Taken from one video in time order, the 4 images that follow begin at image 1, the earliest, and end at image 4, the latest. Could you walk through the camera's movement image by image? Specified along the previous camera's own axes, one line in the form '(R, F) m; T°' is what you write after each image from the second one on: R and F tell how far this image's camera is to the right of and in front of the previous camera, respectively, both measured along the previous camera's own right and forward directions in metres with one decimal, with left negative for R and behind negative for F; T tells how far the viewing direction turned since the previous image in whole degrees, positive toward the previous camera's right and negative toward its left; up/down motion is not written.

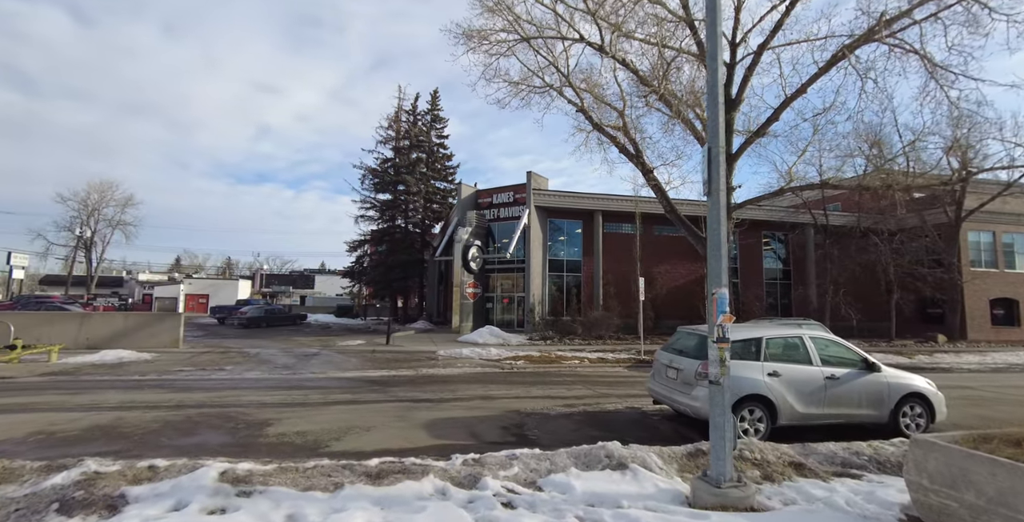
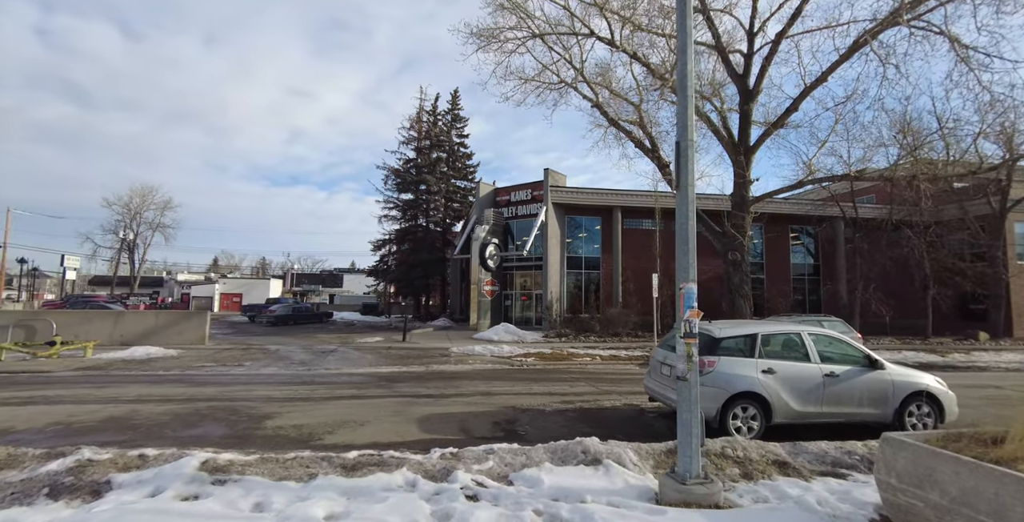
(+1.0, -0.1) m; -3°
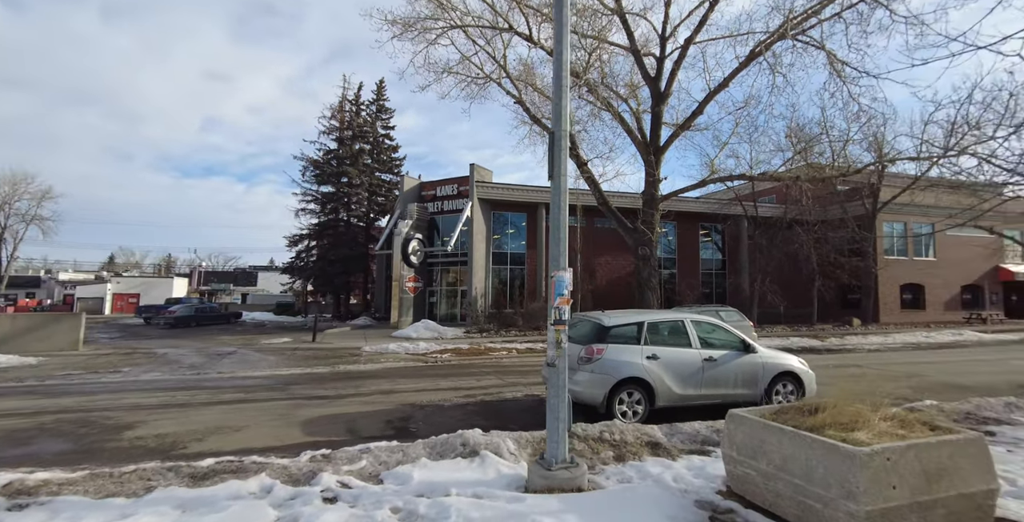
(+1.1, +0.2) m; +9°
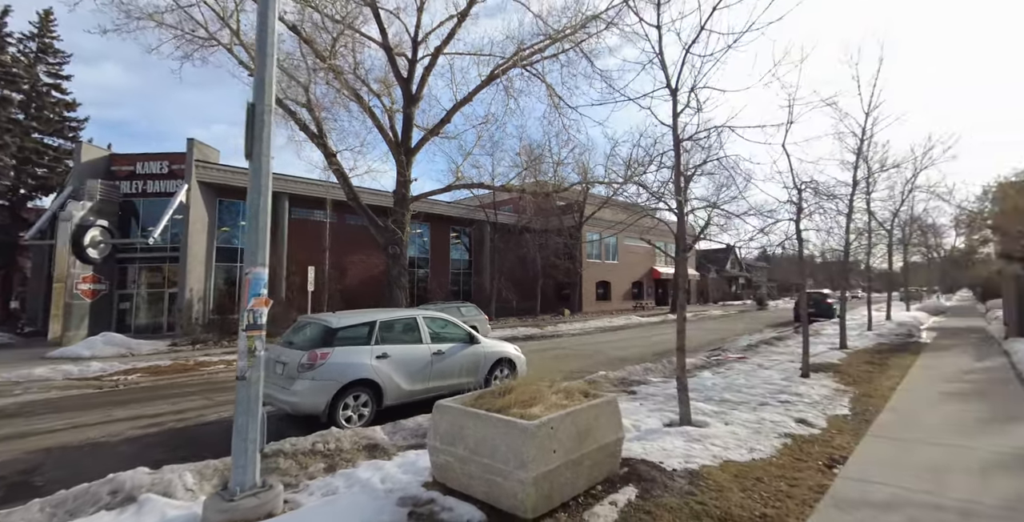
(+0.8, +0.2) m; +32°
